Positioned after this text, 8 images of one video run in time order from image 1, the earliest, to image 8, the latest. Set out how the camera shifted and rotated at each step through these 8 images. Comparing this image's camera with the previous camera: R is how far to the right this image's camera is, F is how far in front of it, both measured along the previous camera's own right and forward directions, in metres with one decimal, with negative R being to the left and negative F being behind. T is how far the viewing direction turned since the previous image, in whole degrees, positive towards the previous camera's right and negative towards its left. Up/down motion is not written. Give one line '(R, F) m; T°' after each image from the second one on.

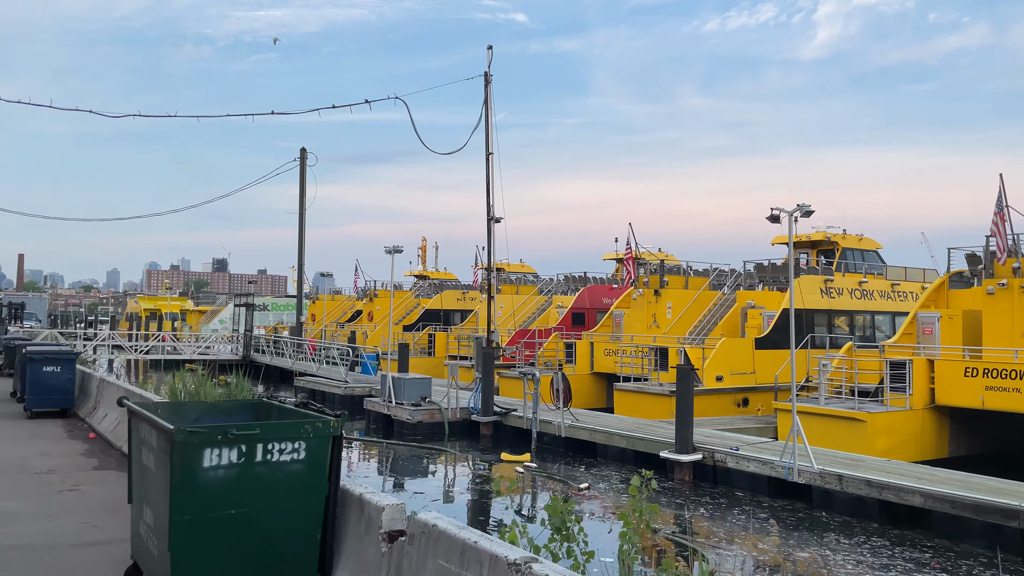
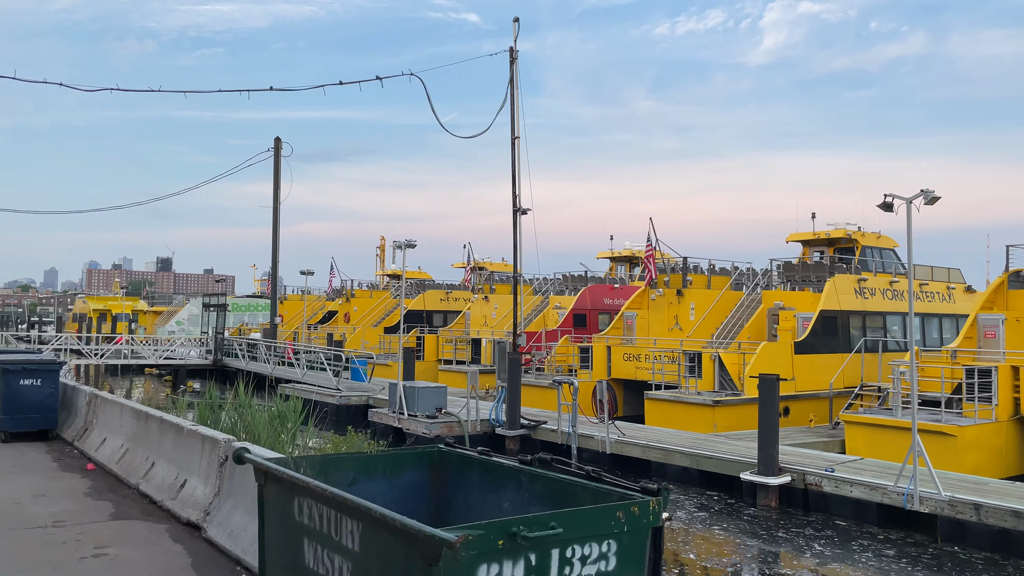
(-1.3, +1.6) m; +3°
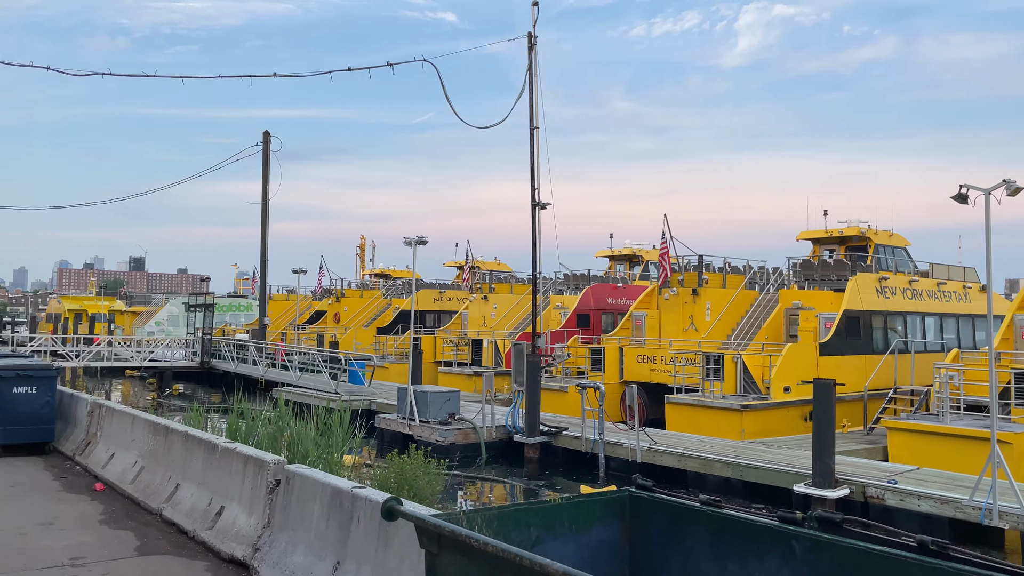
(-0.7, +0.8) m; +2°
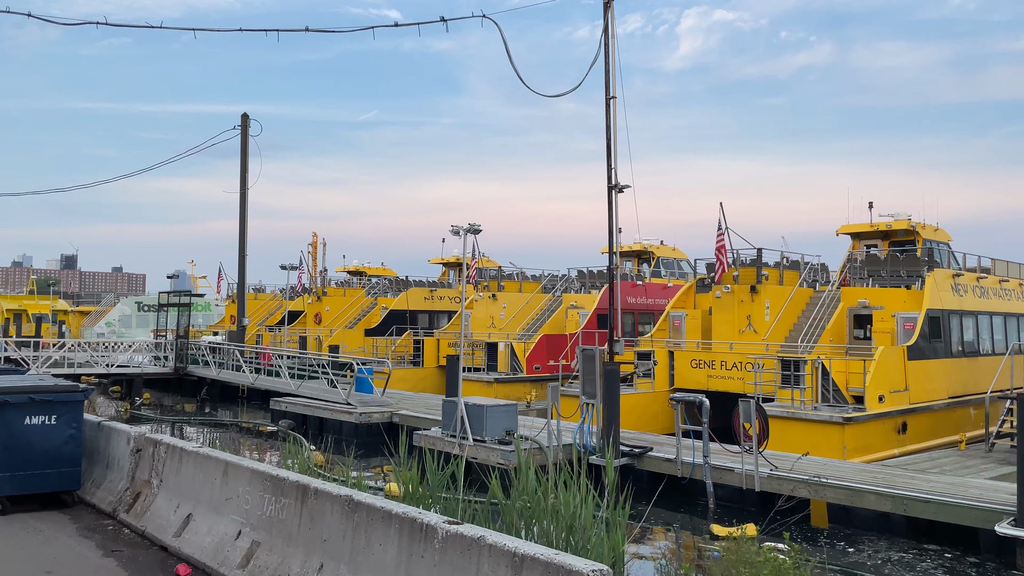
(-1.7, +2.0) m; +4°
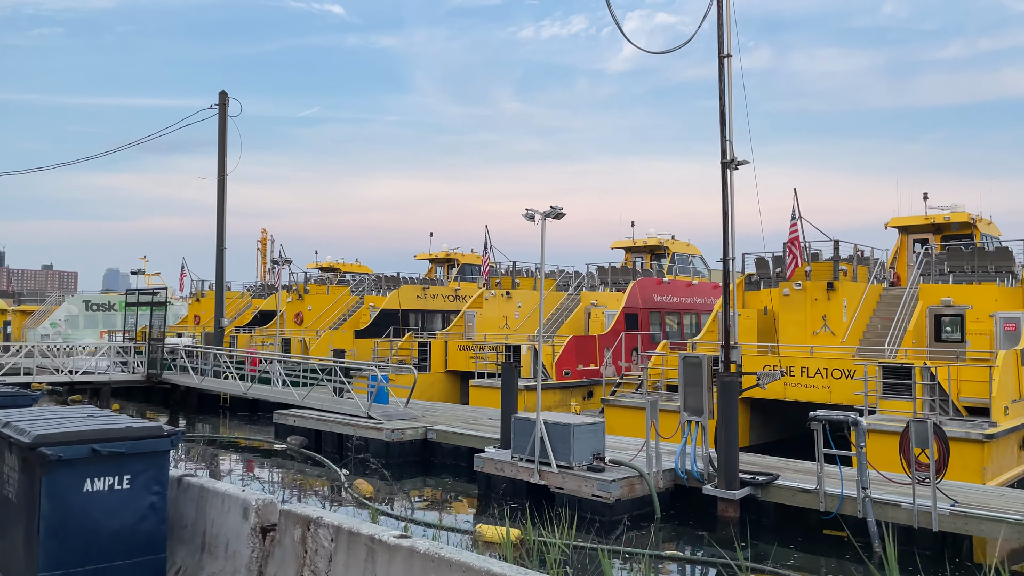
(-1.7, +2.0) m; +4°
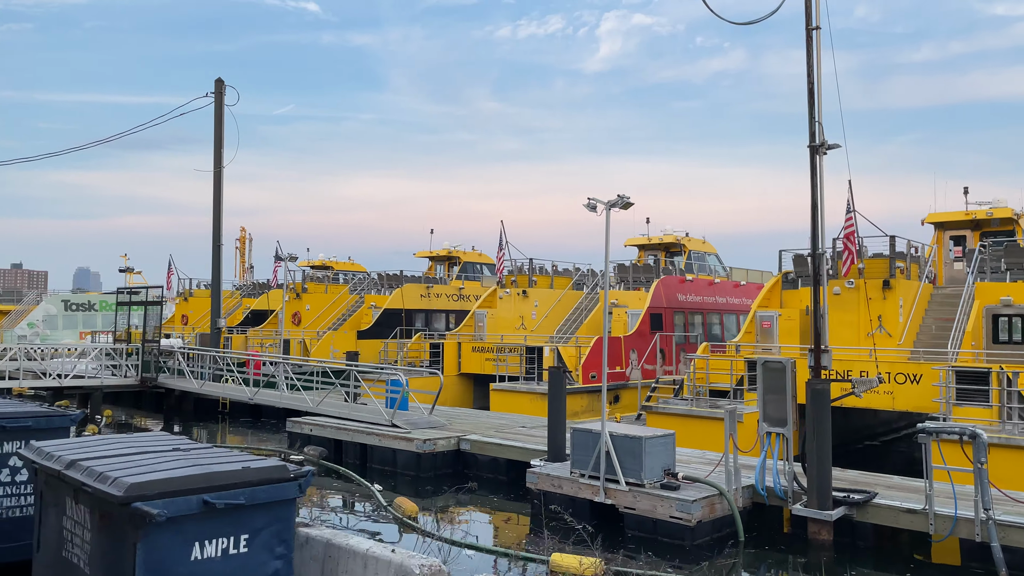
(-0.9, +1.0) m; +2°
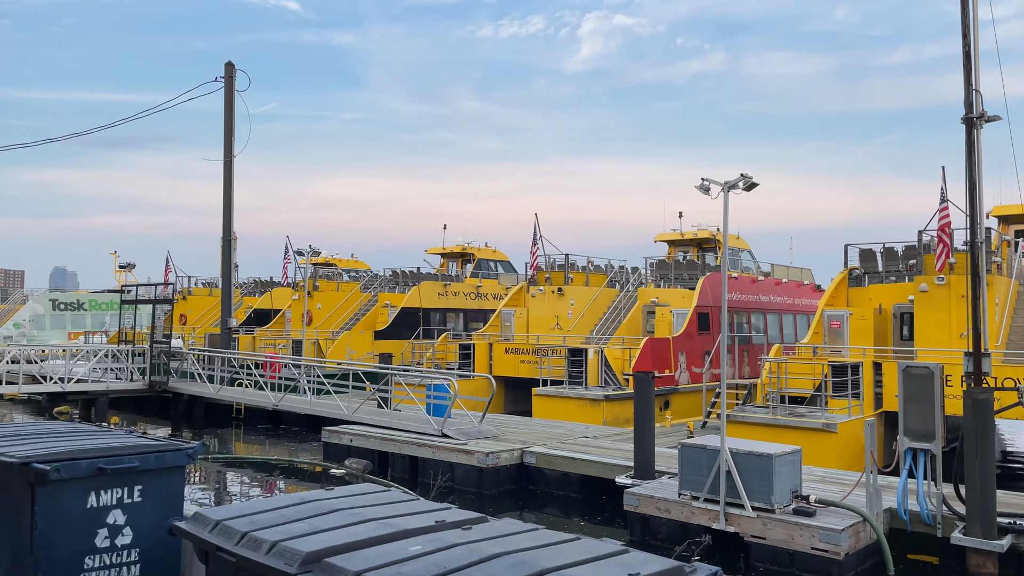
(-1.2, +1.2) m; +1°
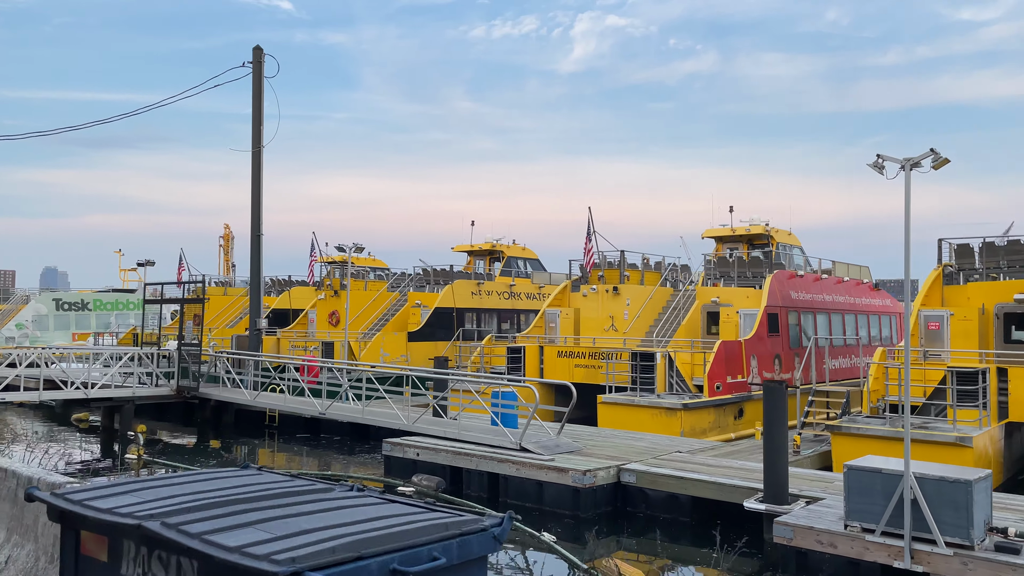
(-1.2, +1.2) m; 0°
